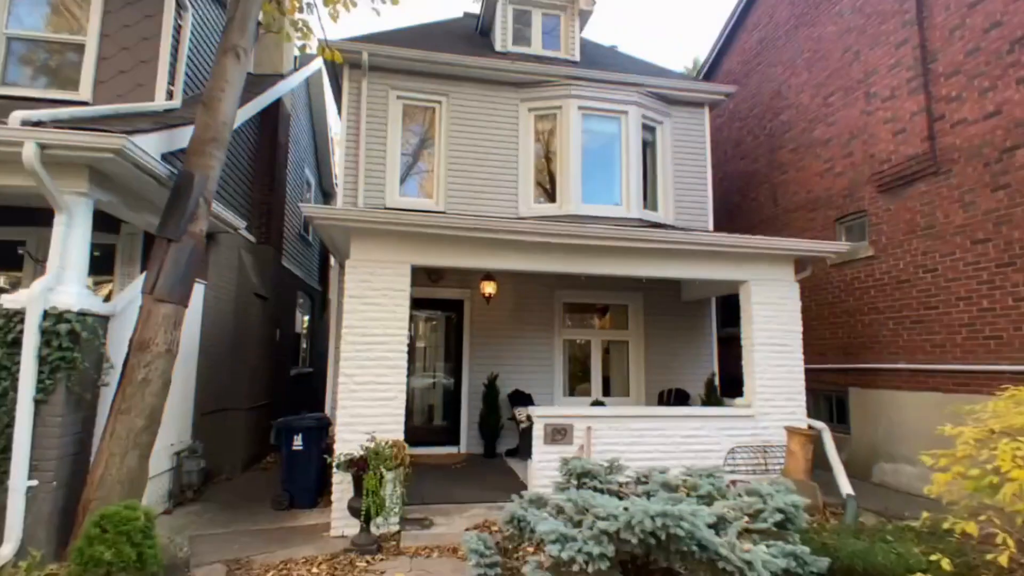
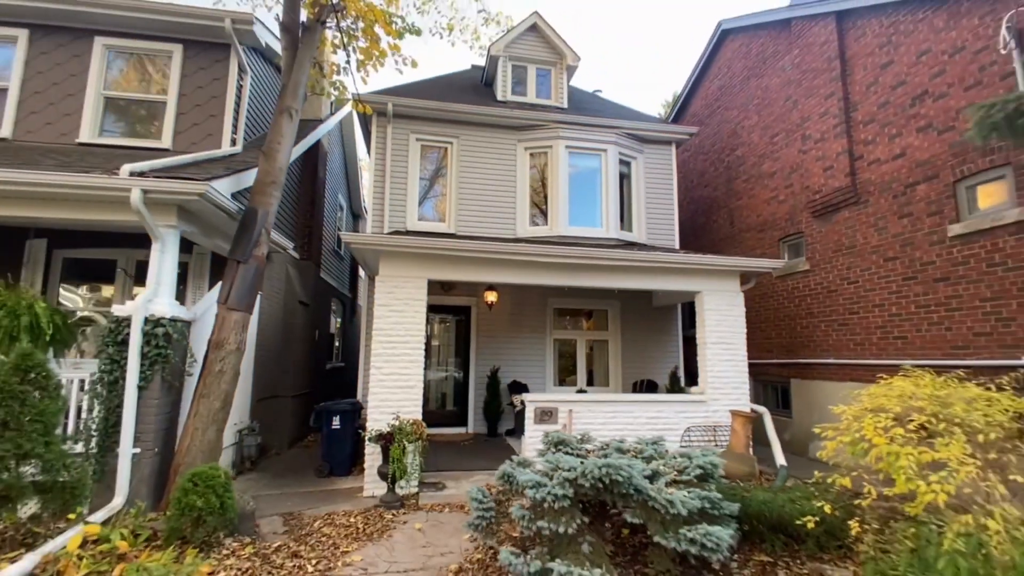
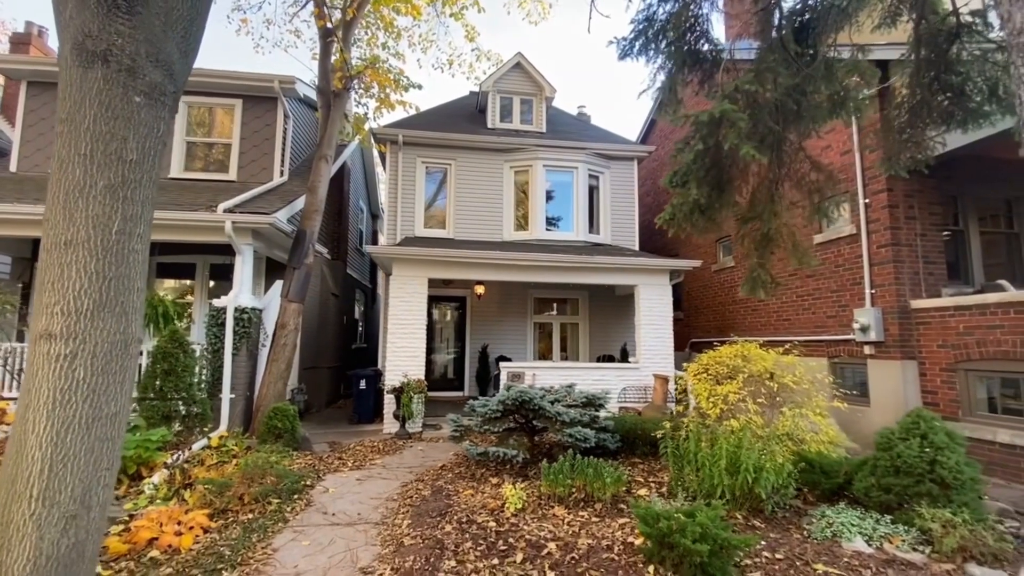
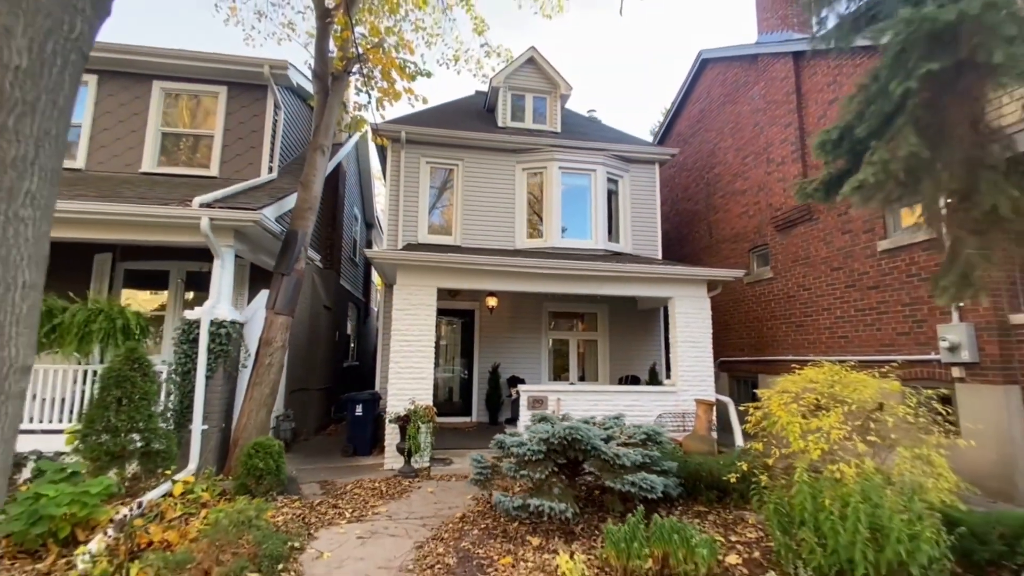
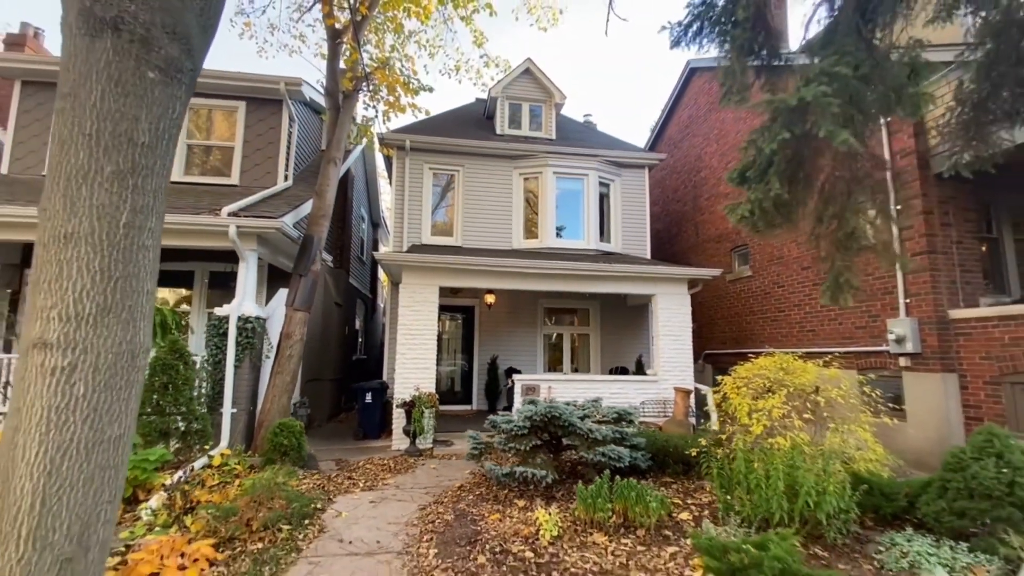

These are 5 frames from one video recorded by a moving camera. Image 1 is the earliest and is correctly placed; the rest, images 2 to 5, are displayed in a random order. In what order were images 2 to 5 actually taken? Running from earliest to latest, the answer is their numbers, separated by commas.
2, 4, 5, 3
